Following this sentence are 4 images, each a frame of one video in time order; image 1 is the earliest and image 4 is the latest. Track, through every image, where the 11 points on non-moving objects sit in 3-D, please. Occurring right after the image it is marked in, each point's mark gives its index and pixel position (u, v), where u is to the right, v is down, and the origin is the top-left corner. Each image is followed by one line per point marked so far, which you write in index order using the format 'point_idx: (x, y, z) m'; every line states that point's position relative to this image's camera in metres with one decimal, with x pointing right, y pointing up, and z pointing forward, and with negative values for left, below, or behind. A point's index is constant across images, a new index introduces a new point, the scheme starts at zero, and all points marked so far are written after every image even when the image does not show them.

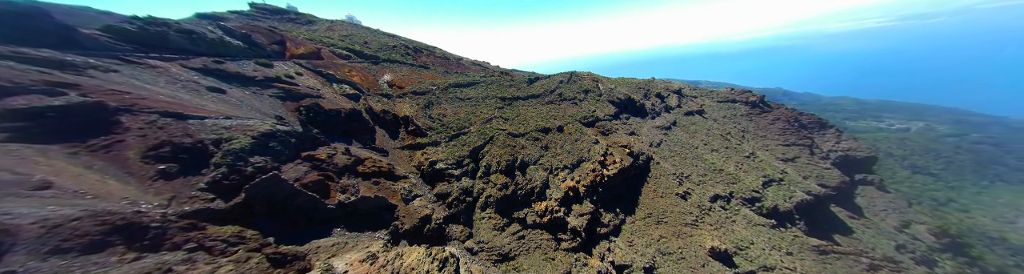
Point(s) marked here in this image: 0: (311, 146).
0: (-18.8, -0.9, +19.0) m
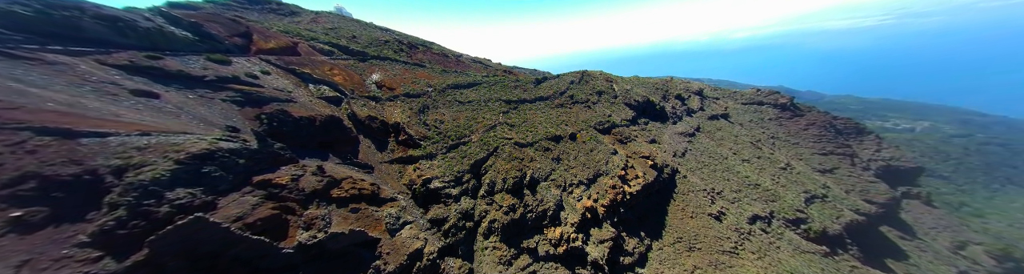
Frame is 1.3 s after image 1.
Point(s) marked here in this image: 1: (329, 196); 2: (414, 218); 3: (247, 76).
0: (-17.9, -2.2, +14.9) m
1: (-14.5, -4.7, +16.1) m
2: (-9.2, -7.6, +19.0) m
3: (-25.6, +5.9, +19.7) m
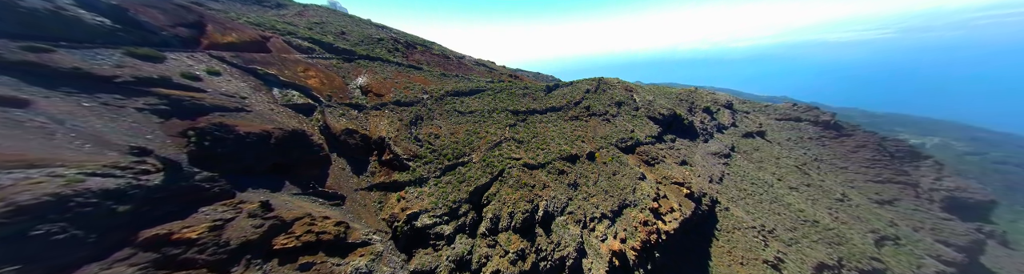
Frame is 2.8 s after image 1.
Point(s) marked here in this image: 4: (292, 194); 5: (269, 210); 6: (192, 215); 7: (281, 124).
0: (-17.1, -3.7, +10.4) m
1: (-13.7, -6.3, +11.5) m
2: (-8.5, -9.4, +14.3) m
3: (-24.5, +4.5, +15.3) m
4: (-15.6, -4.1, +14.5) m
5: (-15.2, -4.6, +12.8) m
6: (-16.6, -4.1, +10.6) m
7: (-19.2, +1.1, +16.9) m
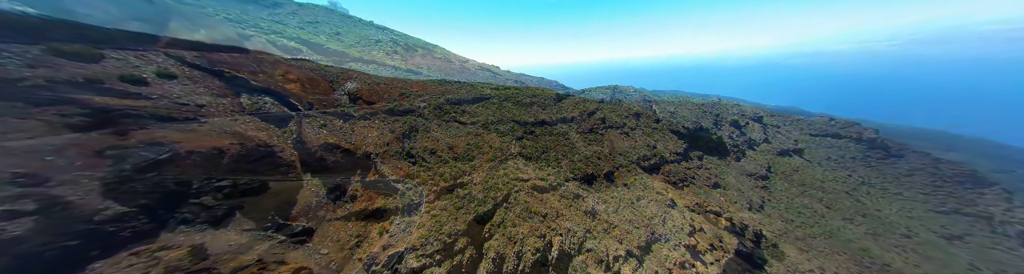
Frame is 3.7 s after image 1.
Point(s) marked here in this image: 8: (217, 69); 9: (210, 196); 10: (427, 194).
0: (-16.6, -4.7, +7.3) m
1: (-13.3, -7.4, +8.3) m
2: (-8.0, -10.7, +10.9) m
3: (-23.8, +3.5, +12.5) m
4: (-15.0, -5.2, +11.4) m
5: (-14.7, -5.7, +9.6) m
6: (-16.1, -5.1, +7.5) m
7: (-18.4, 0.0, +14.0) m
8: (-23.4, +5.4, +16.3) m
9: (-16.9, -3.2, +11.6) m
10: (-7.0, -4.8, +16.9) m
